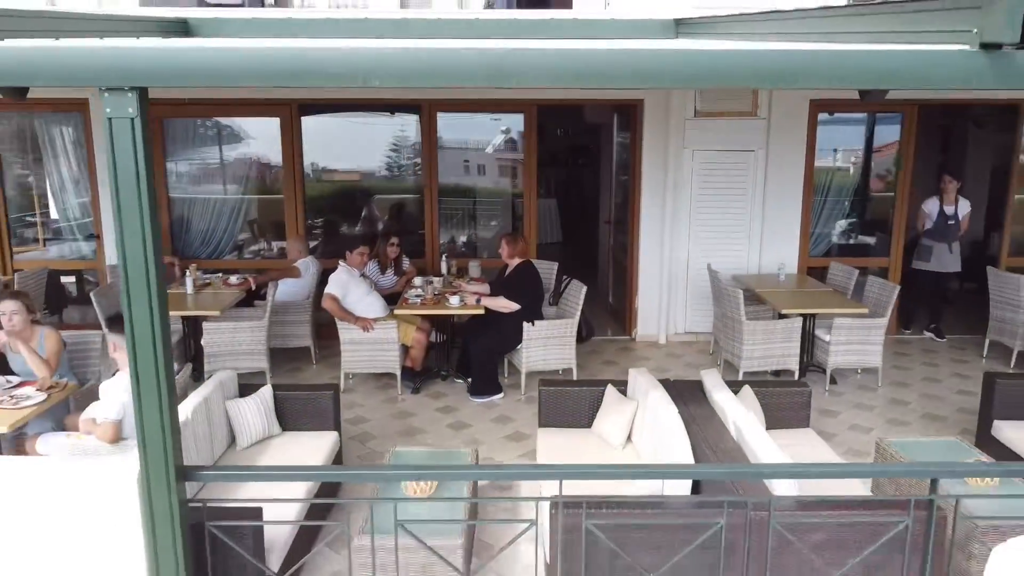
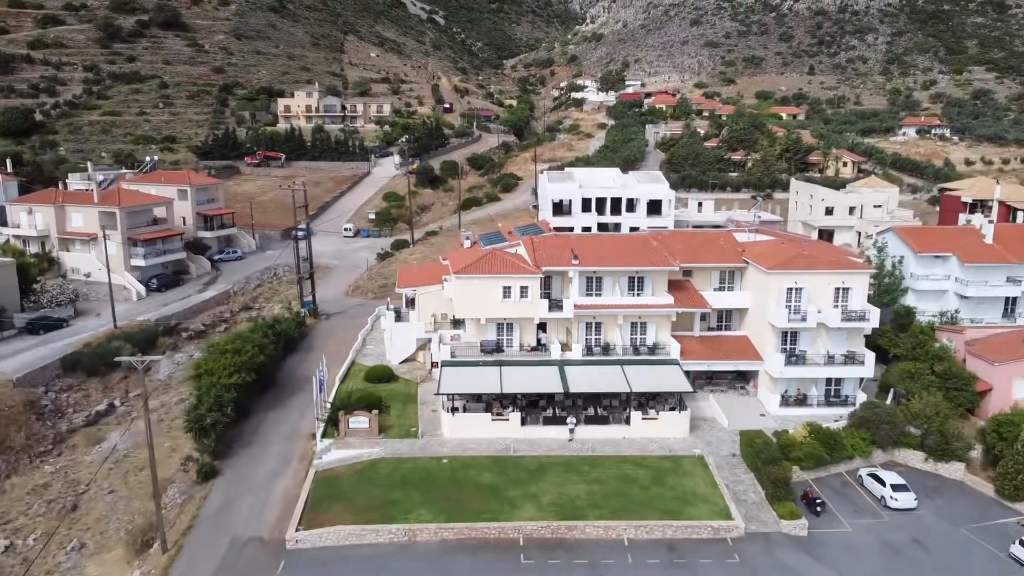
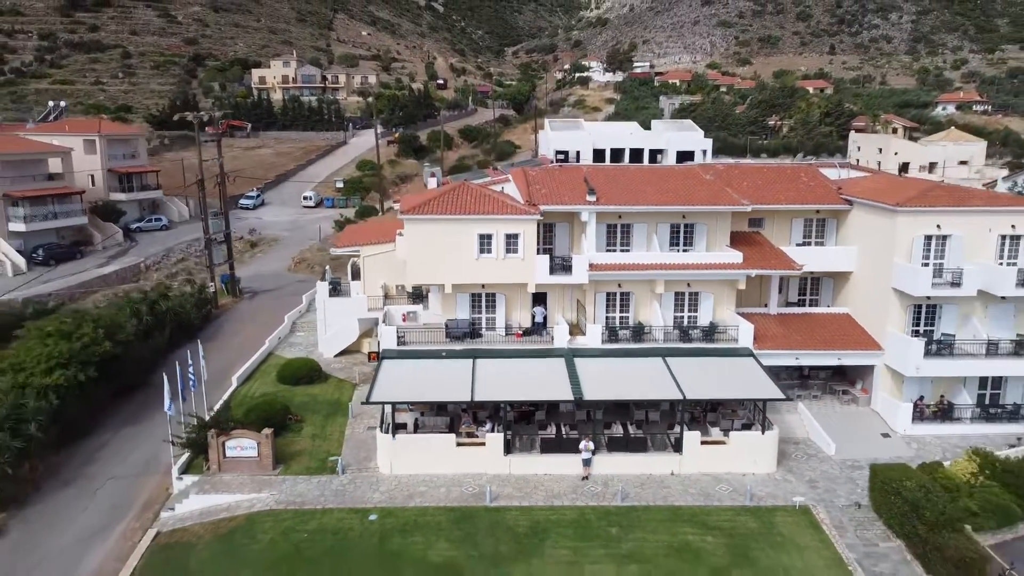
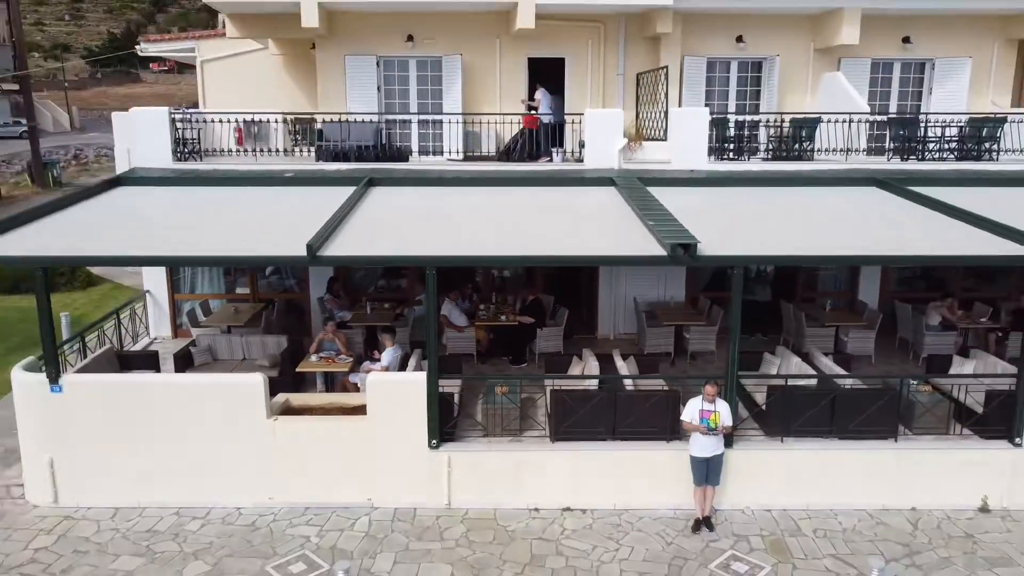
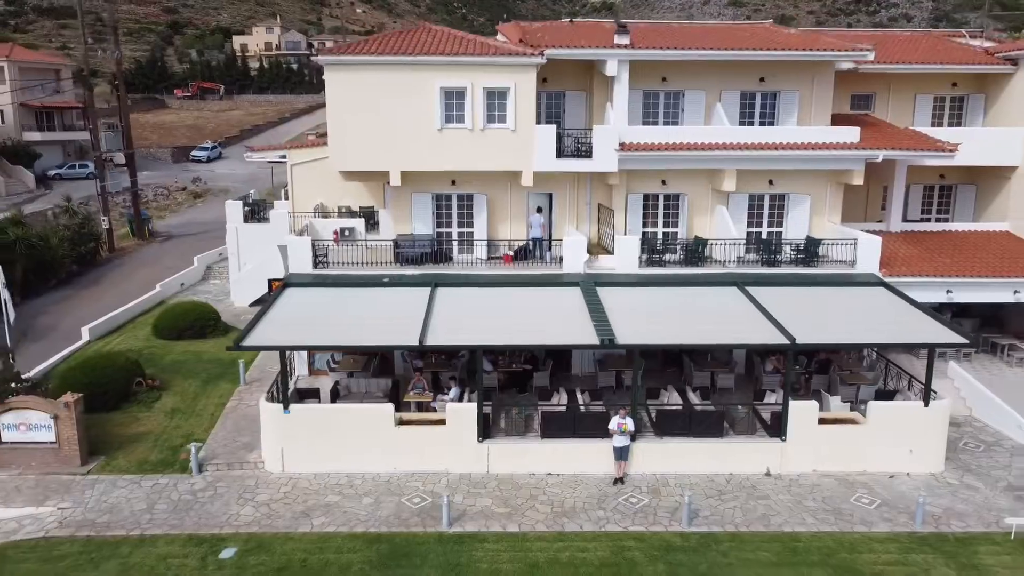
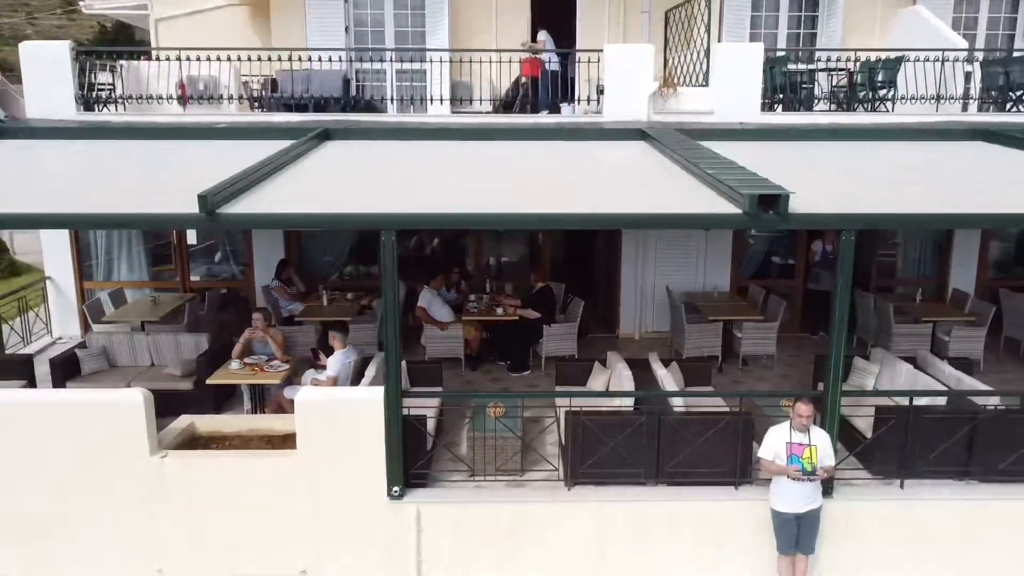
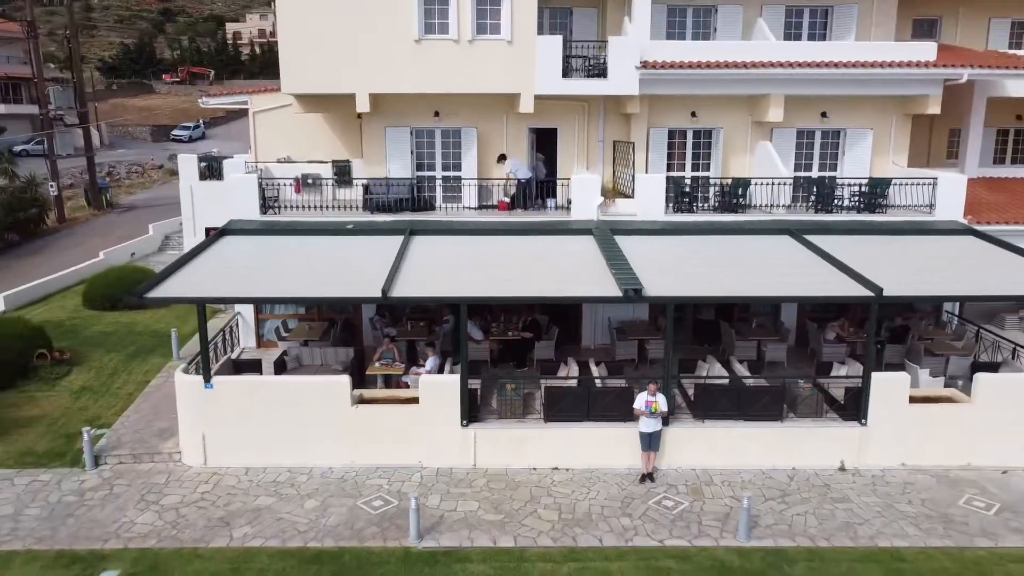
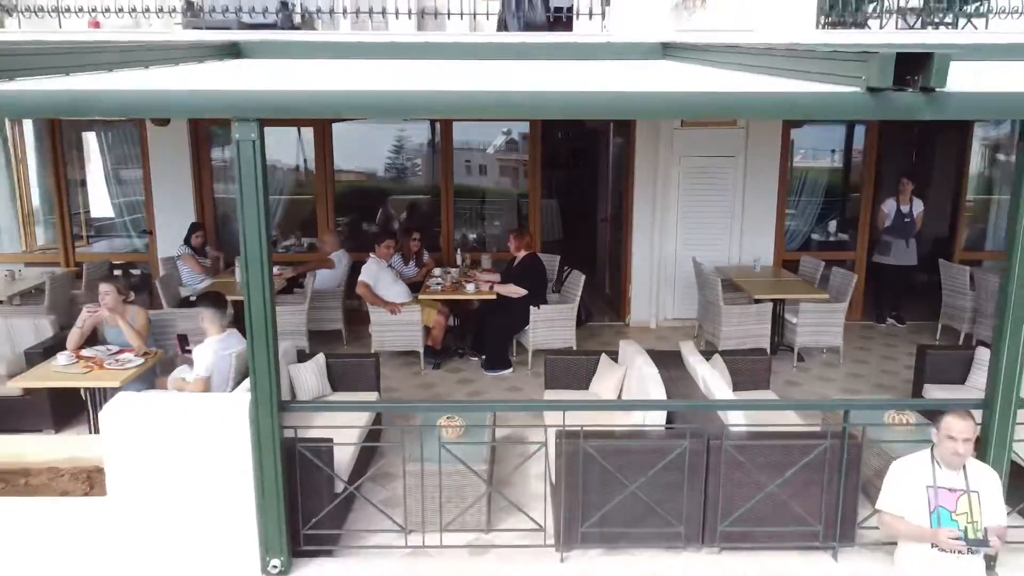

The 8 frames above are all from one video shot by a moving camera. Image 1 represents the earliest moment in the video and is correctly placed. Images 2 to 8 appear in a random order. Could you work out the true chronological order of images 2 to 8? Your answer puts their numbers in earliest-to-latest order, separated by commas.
8, 6, 4, 7, 5, 3, 2
